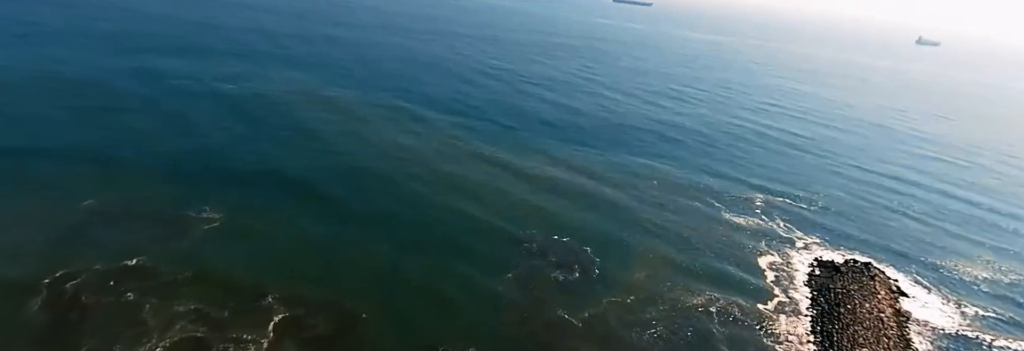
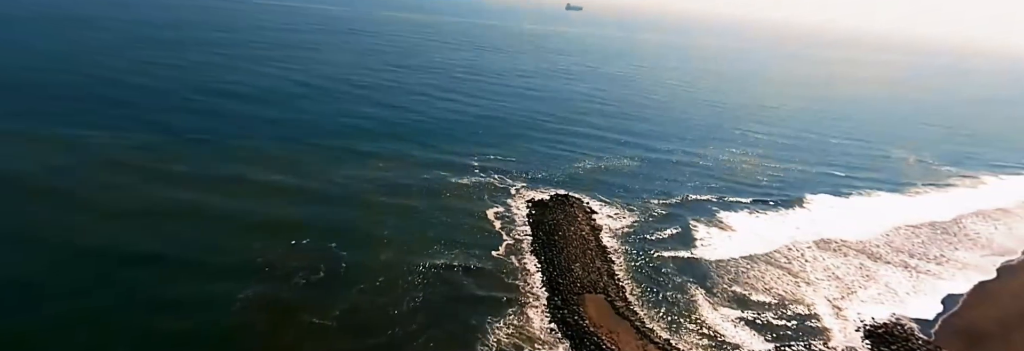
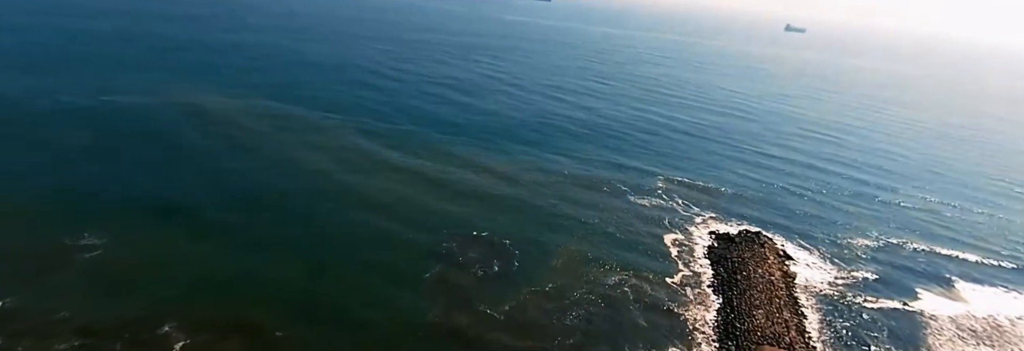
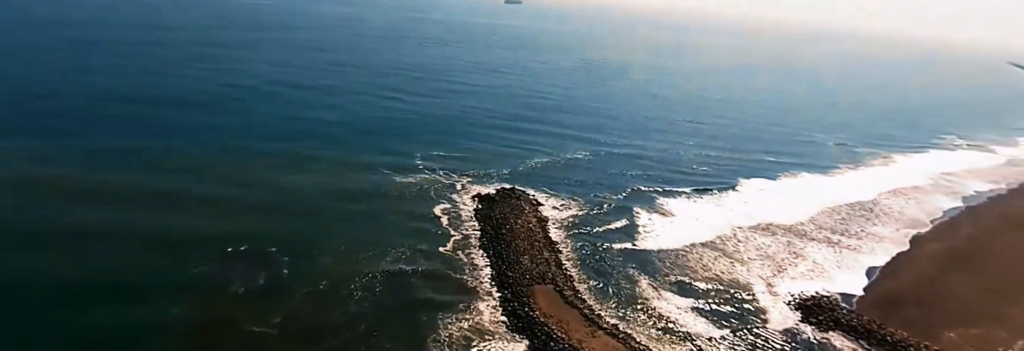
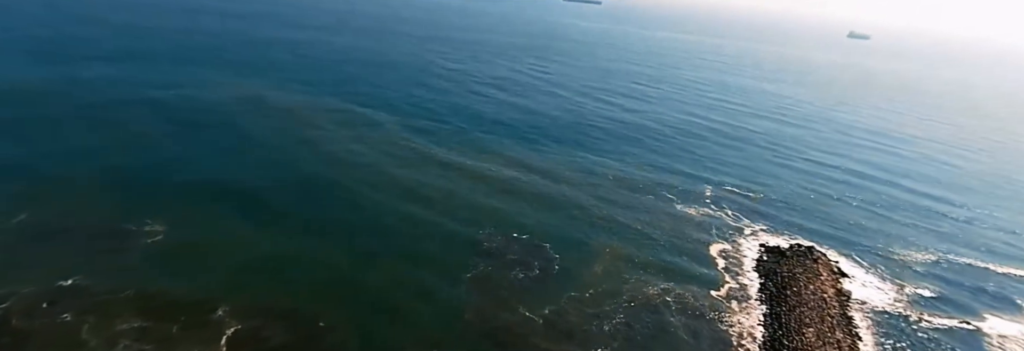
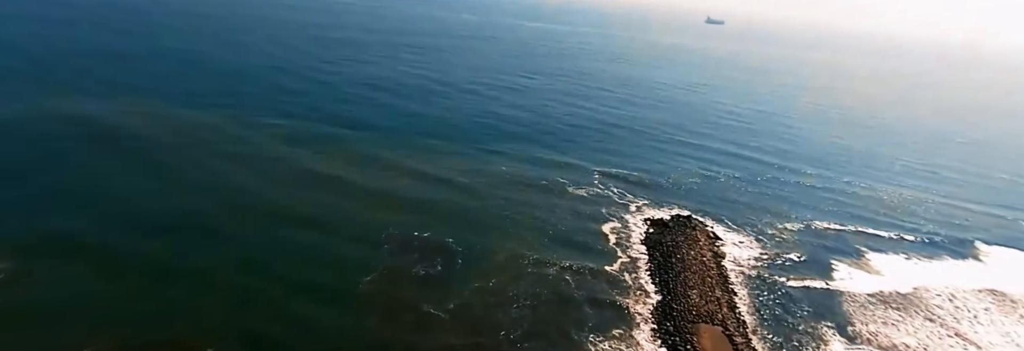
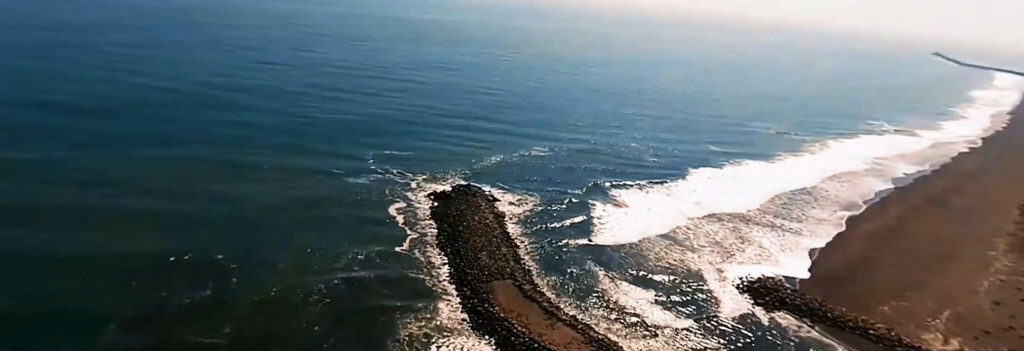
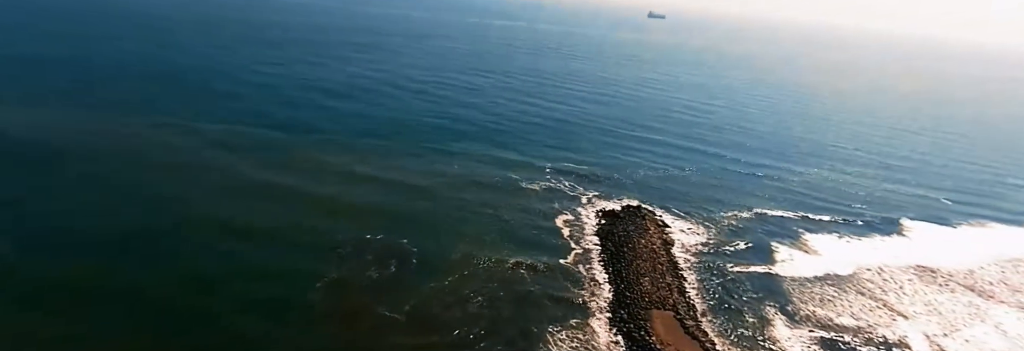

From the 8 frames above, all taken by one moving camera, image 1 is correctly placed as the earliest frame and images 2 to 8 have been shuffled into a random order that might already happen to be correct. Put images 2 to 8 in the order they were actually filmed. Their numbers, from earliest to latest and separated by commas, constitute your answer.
5, 3, 6, 8, 2, 4, 7
